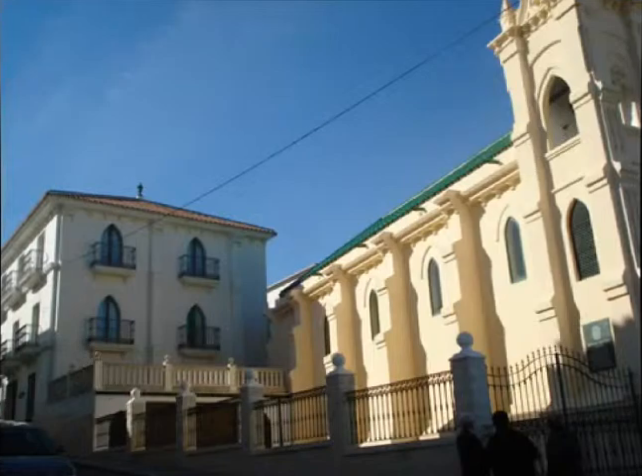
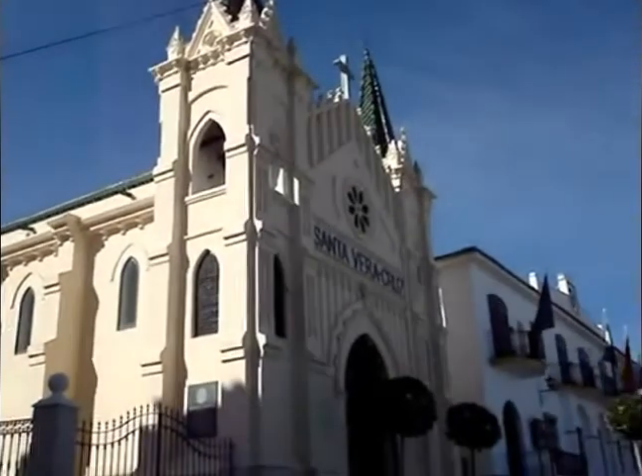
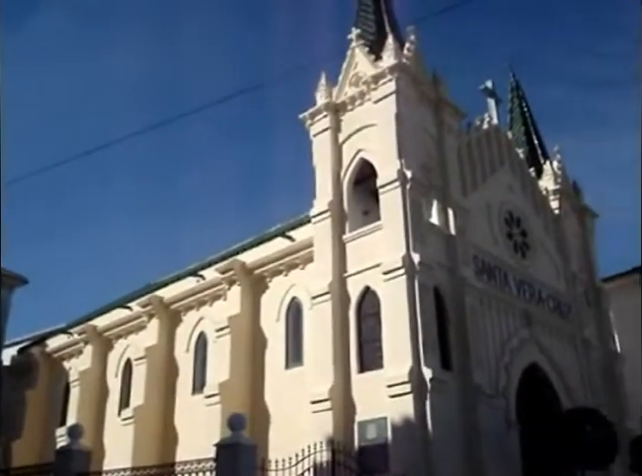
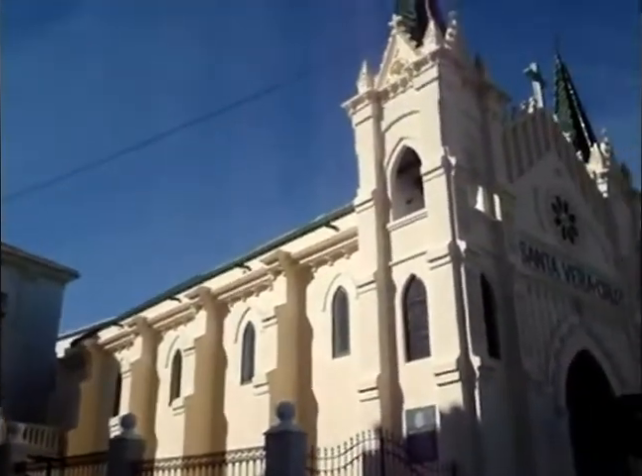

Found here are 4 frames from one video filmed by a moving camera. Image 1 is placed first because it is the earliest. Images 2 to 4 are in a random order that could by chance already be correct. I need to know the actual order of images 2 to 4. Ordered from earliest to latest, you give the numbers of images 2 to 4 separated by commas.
4, 3, 2
